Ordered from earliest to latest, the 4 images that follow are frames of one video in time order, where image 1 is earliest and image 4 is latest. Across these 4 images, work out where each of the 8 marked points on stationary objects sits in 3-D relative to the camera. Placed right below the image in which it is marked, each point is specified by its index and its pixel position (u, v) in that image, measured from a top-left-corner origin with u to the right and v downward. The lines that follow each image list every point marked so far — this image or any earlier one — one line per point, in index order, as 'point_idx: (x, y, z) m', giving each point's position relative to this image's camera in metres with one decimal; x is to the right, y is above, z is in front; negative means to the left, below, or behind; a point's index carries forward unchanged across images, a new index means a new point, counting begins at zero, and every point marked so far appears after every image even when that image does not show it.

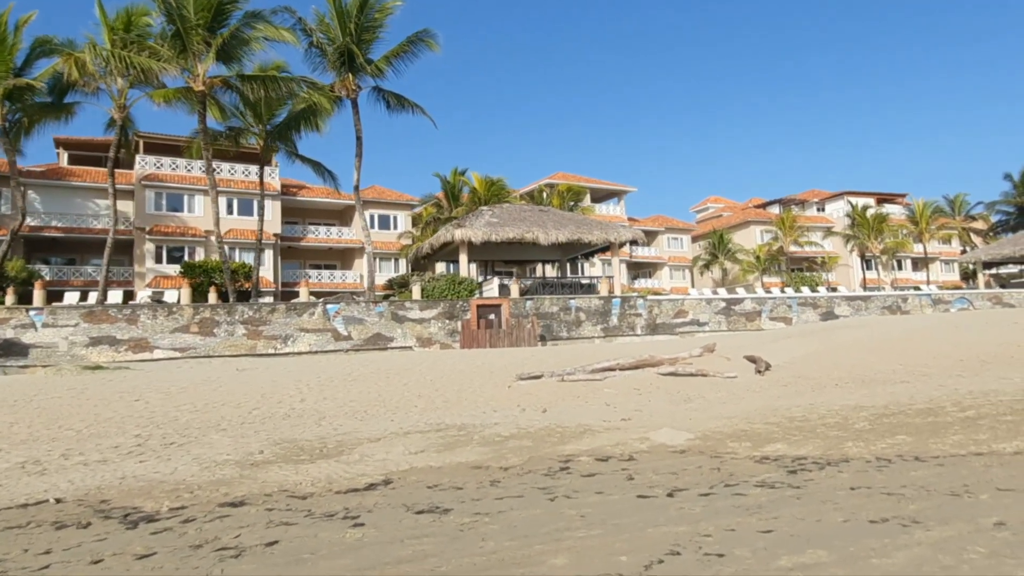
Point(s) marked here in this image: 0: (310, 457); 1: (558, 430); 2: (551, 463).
0: (-2.1, -1.8, +7.1) m
1: (+0.6, -1.7, +8.3) m
2: (+0.4, -1.6, +6.4) m
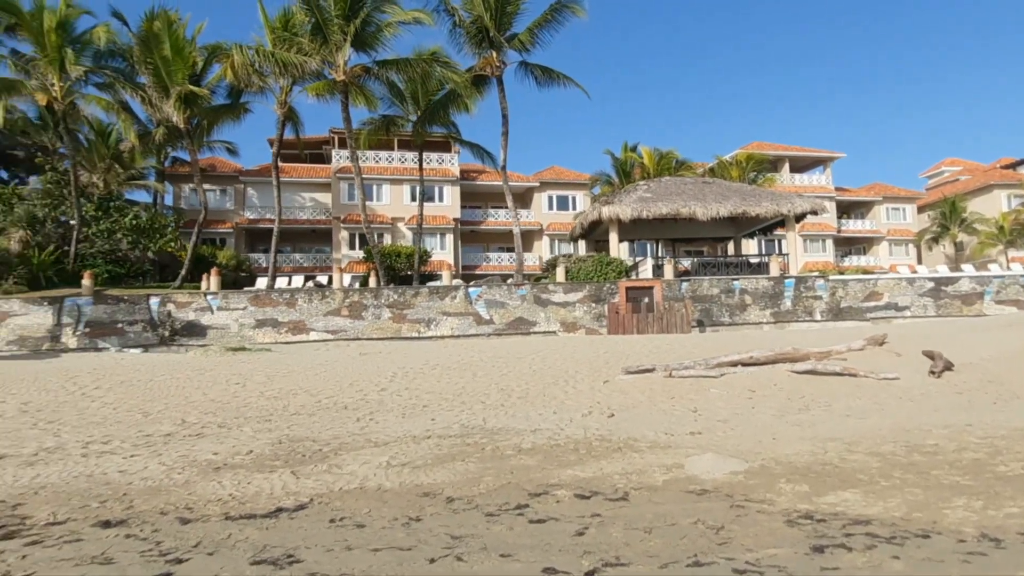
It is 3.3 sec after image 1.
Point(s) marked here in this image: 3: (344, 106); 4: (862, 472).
0: (-2.1, -1.6, +6.4) m
1: (+0.8, -1.5, +6.7) m
2: (0.0, -1.5, +5.0) m
3: (-4.9, +5.2, +19.9) m
4: (+2.7, -1.4, +5.2) m
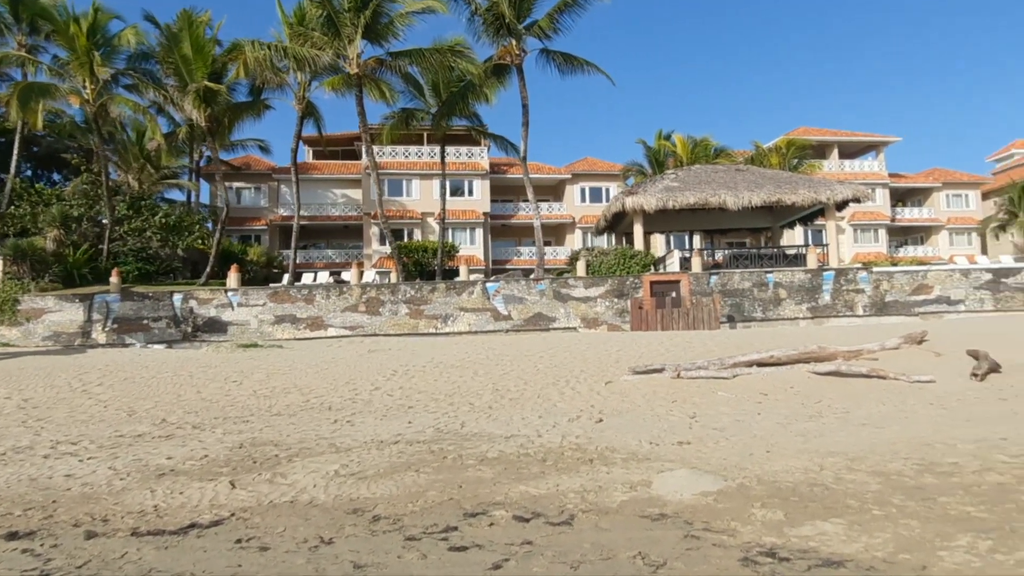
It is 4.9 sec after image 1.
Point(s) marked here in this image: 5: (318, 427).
0: (-2.5, -1.6, +6.0) m
1: (+0.5, -1.5, +6.1) m
2: (-0.4, -1.5, +4.5) m
3: (-4.3, +5.4, +19.6) m
4: (+2.2, -1.3, +4.5) m
5: (-2.3, -1.6, +8.0) m
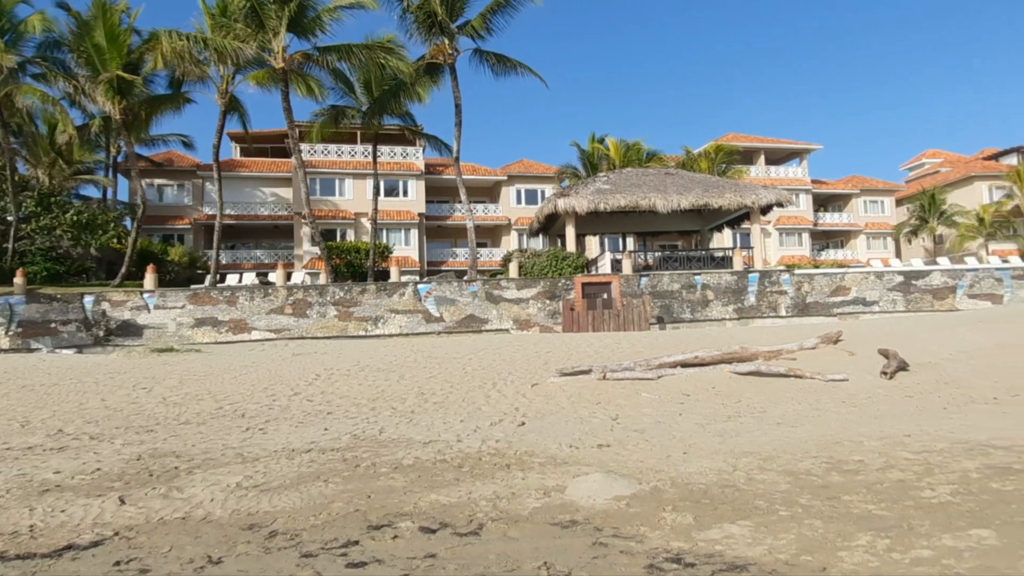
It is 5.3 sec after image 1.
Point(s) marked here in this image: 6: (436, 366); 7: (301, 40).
0: (-3.2, -1.6, +5.6) m
1: (-0.3, -1.5, +6.0) m
2: (-1.0, -1.5, +4.2) m
3: (-6.2, +5.3, +19.0) m
4: (+1.6, -1.4, +4.5) m
5: (-3.1, -1.6, +7.6) m
6: (-1.4, -1.4, +12.3) m
7: (-5.6, +6.7, +18.4) m
